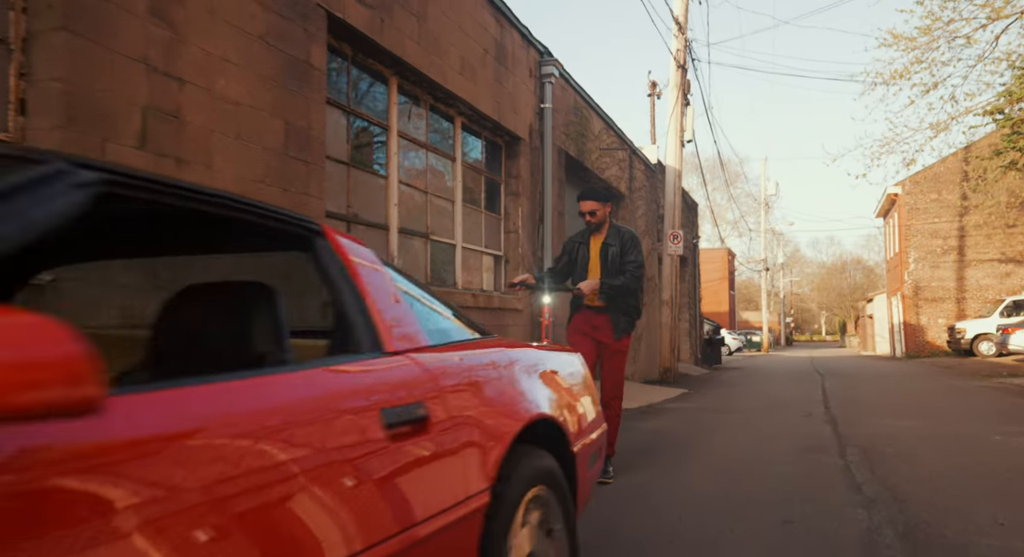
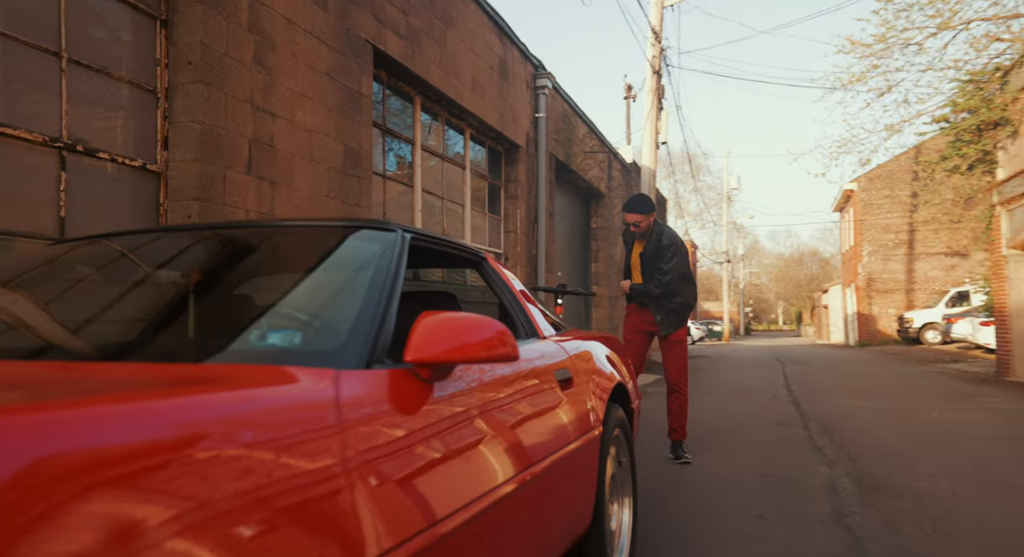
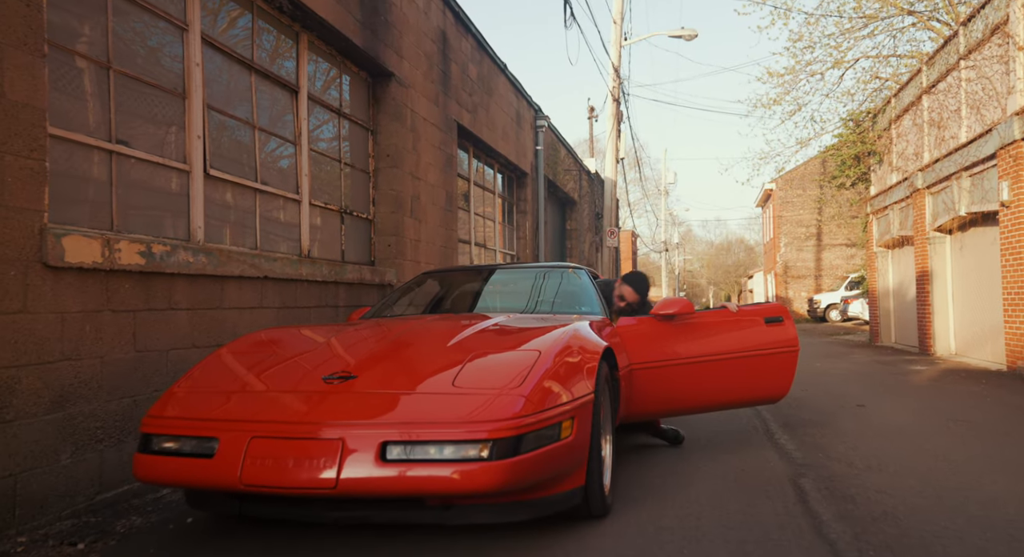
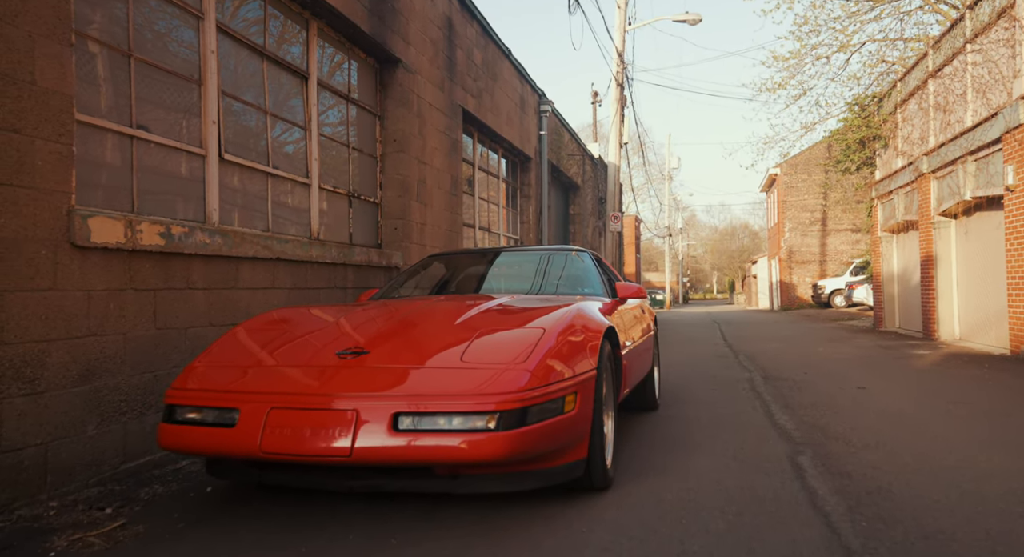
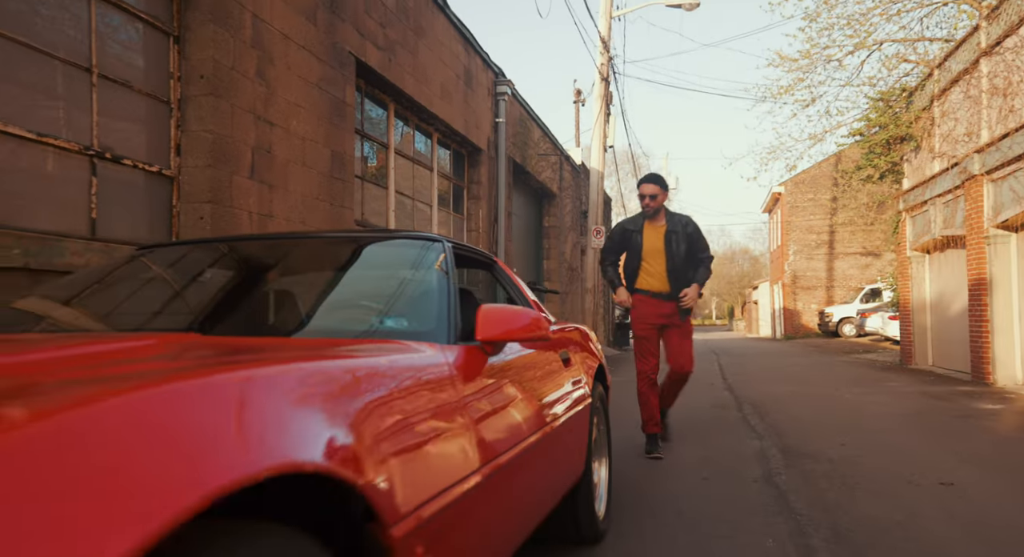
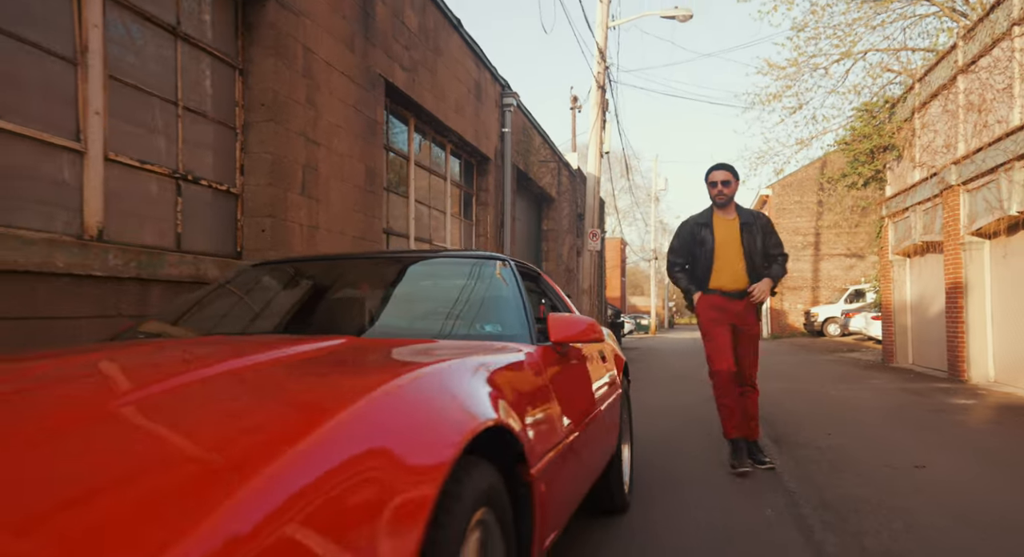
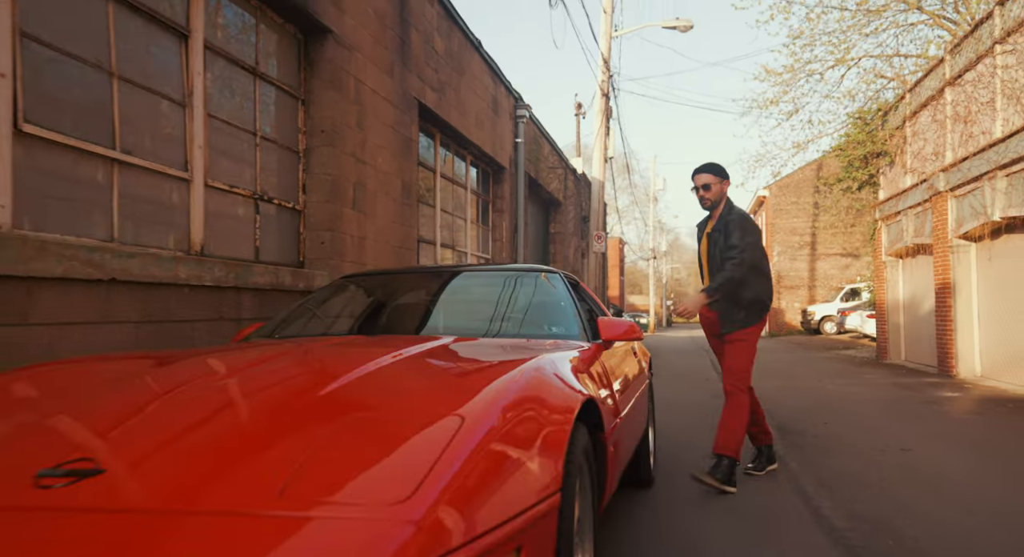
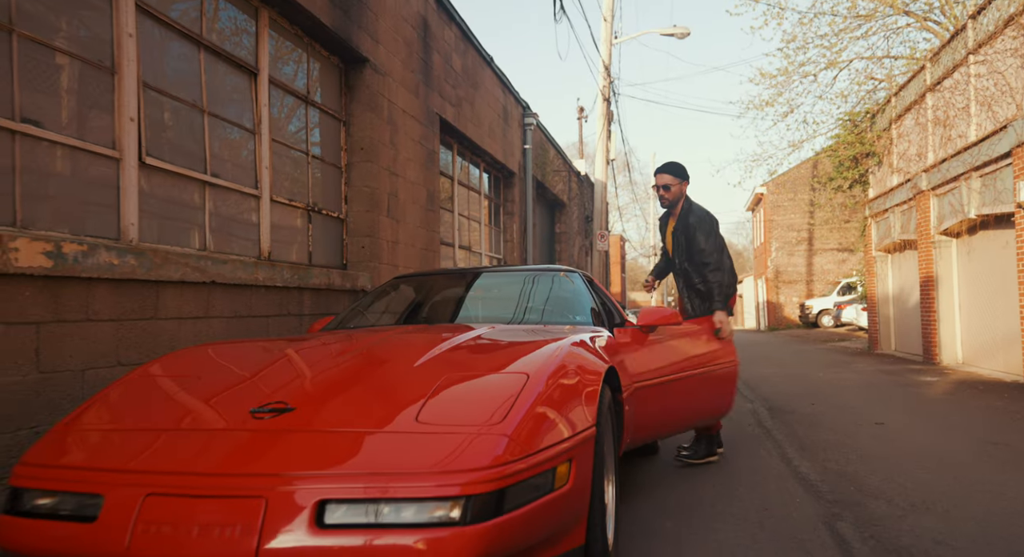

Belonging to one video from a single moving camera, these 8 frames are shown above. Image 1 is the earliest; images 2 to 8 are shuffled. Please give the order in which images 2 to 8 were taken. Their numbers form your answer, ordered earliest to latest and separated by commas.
2, 5, 6, 7, 8, 3, 4
